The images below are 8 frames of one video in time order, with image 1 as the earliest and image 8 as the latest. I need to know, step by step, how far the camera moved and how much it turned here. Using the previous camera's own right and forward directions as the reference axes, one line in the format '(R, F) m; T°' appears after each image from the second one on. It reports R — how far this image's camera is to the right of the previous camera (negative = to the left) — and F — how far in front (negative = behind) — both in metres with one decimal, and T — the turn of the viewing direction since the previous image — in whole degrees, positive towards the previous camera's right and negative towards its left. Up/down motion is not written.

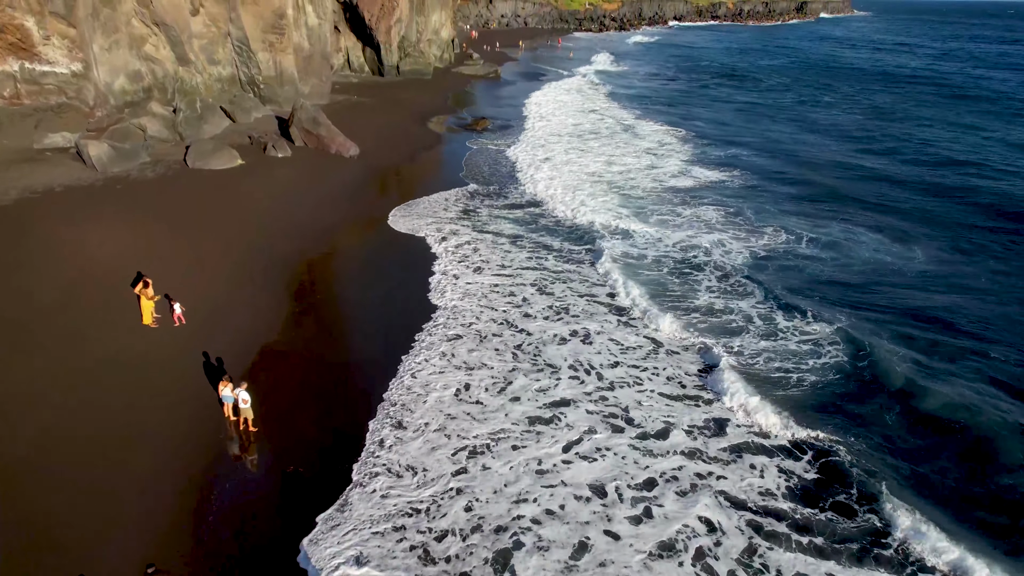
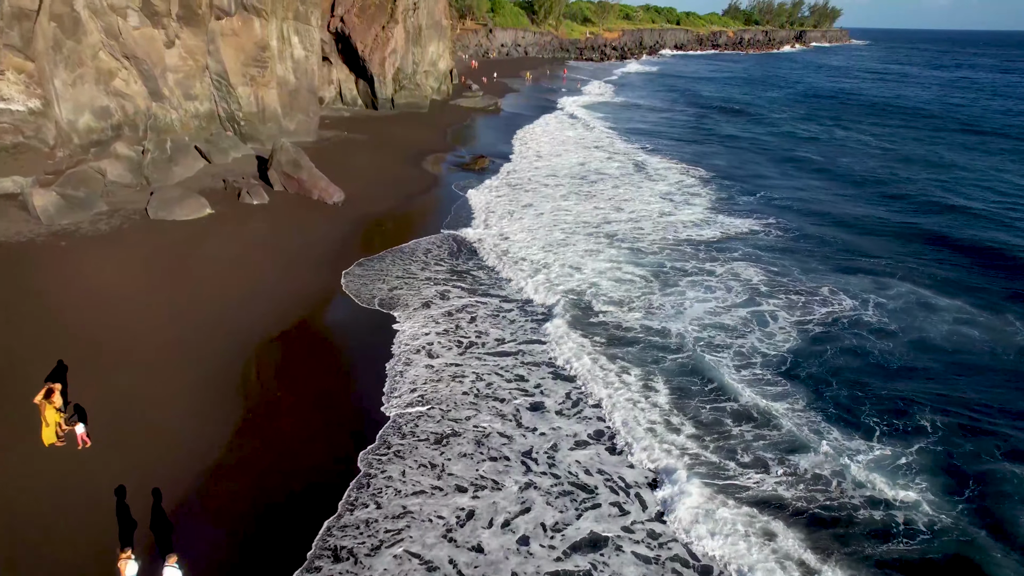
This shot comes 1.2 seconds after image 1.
(-0.1, +2.1) m; 0°
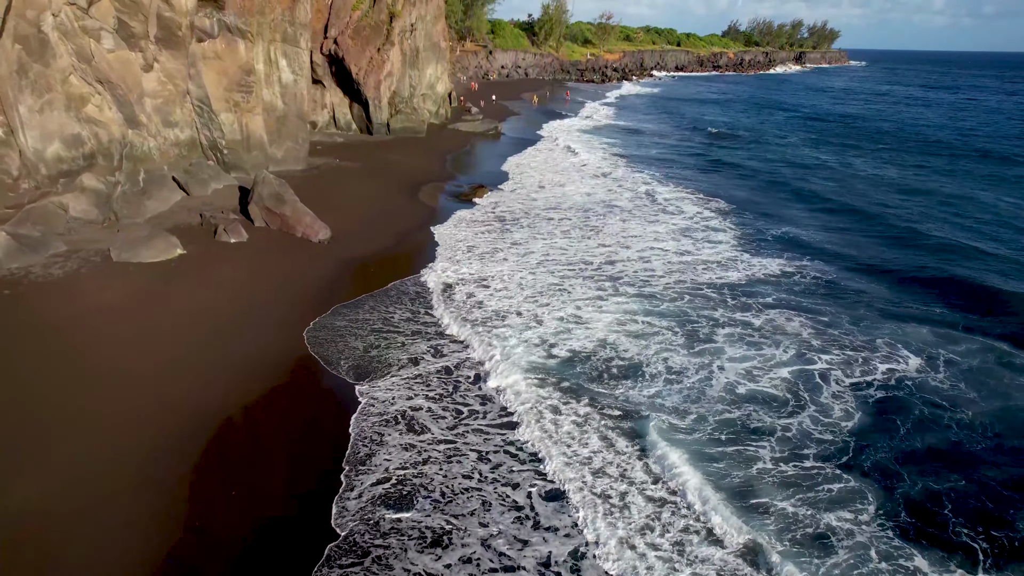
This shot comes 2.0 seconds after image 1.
(-0.1, +1.6) m; 0°
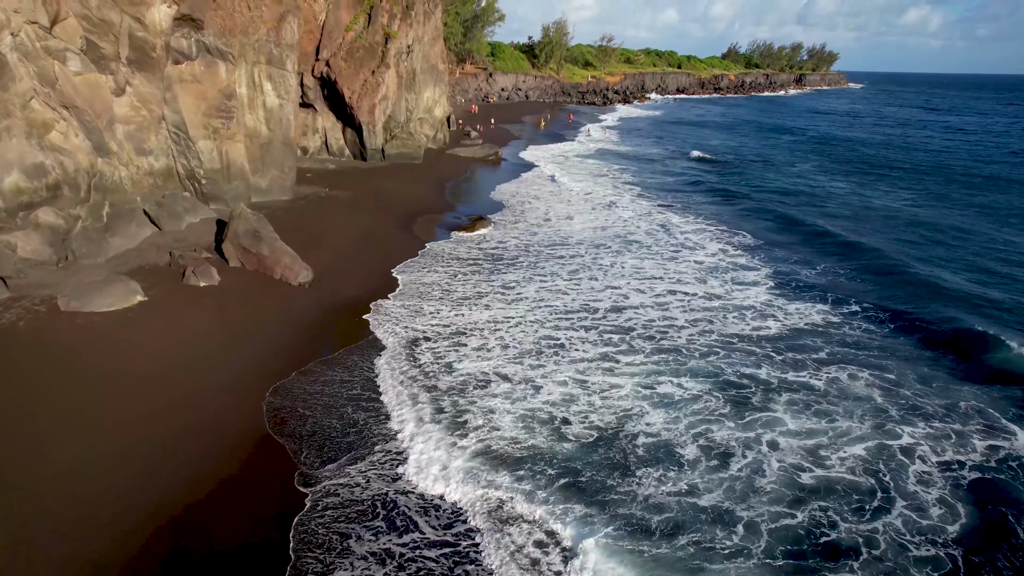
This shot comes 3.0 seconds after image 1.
(-0.1, +1.7) m; 0°
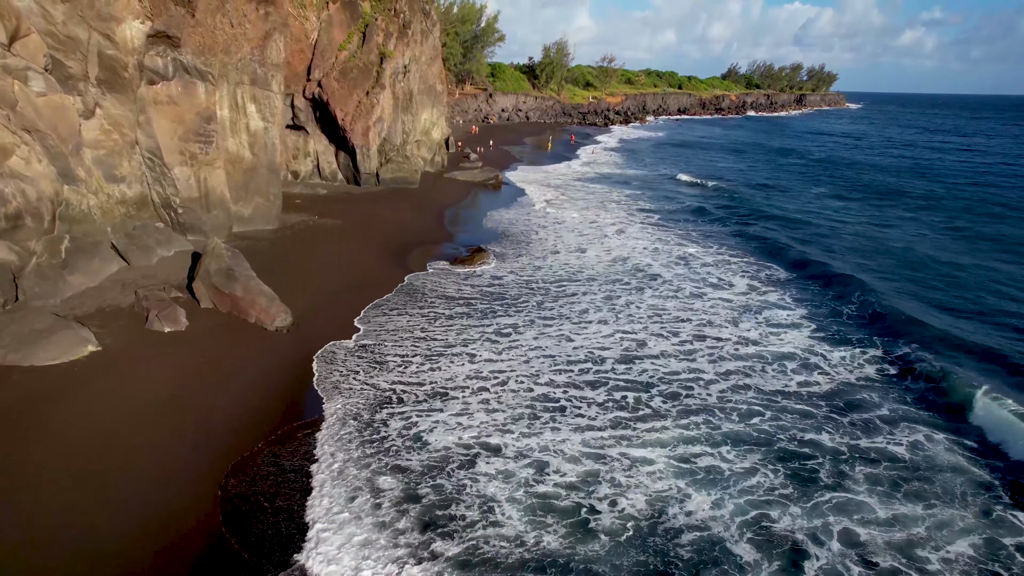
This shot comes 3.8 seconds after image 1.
(-0.1, +1.5) m; 0°
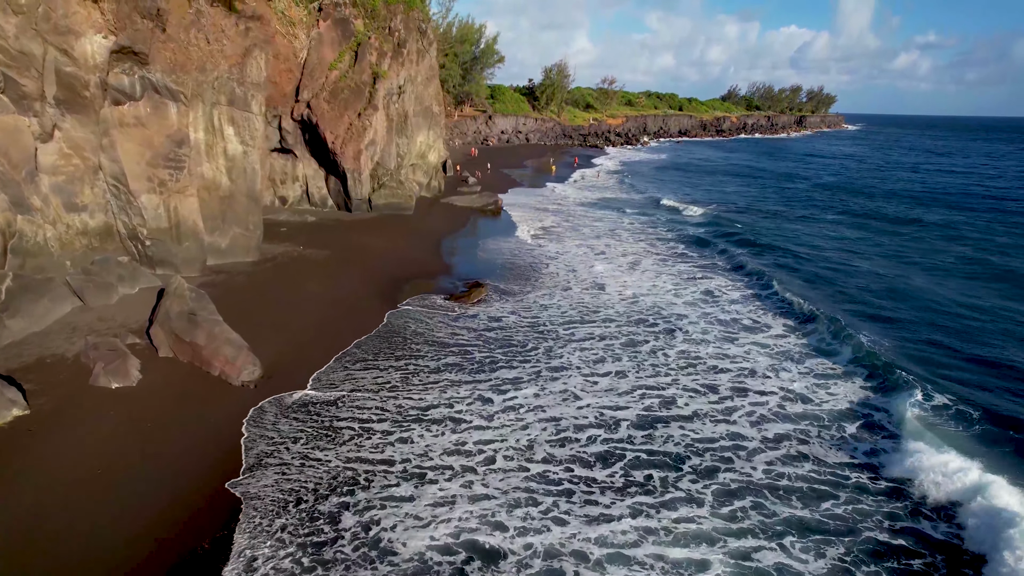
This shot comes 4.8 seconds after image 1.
(-0.1, +1.6) m; 0°
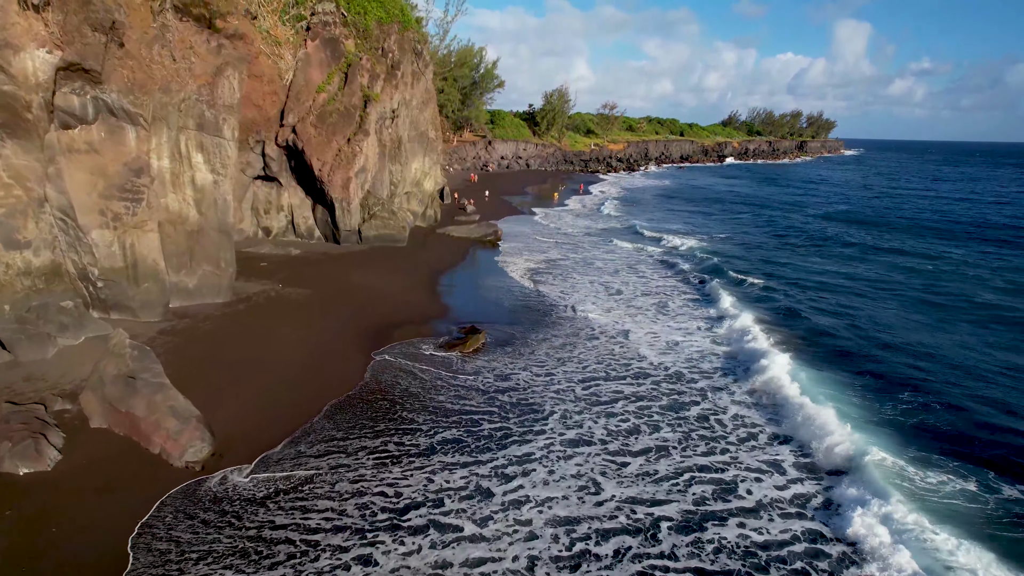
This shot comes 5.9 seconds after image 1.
(-0.1, +1.9) m; 0°
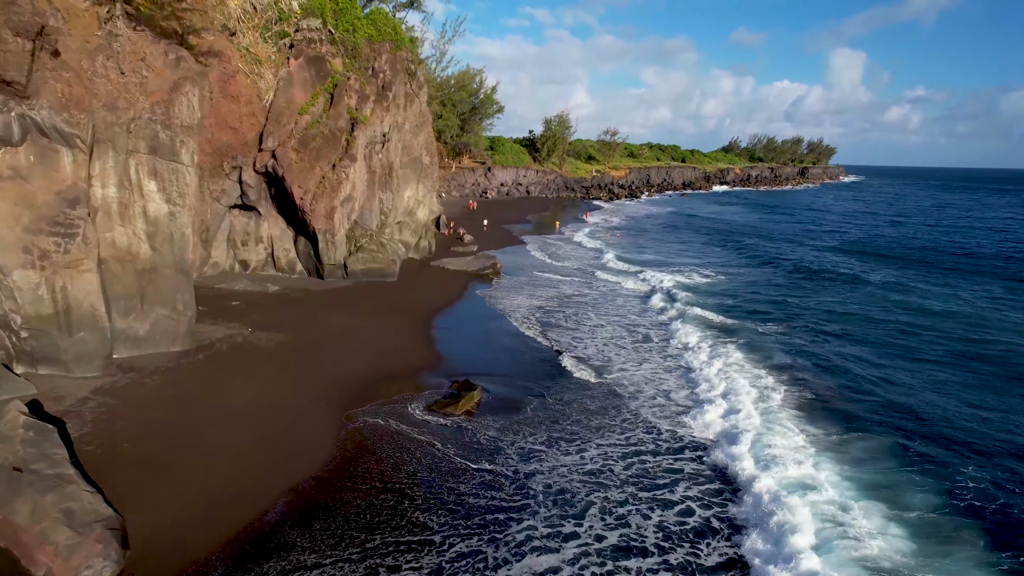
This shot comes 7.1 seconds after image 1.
(0.0, +2.2) m; 0°
